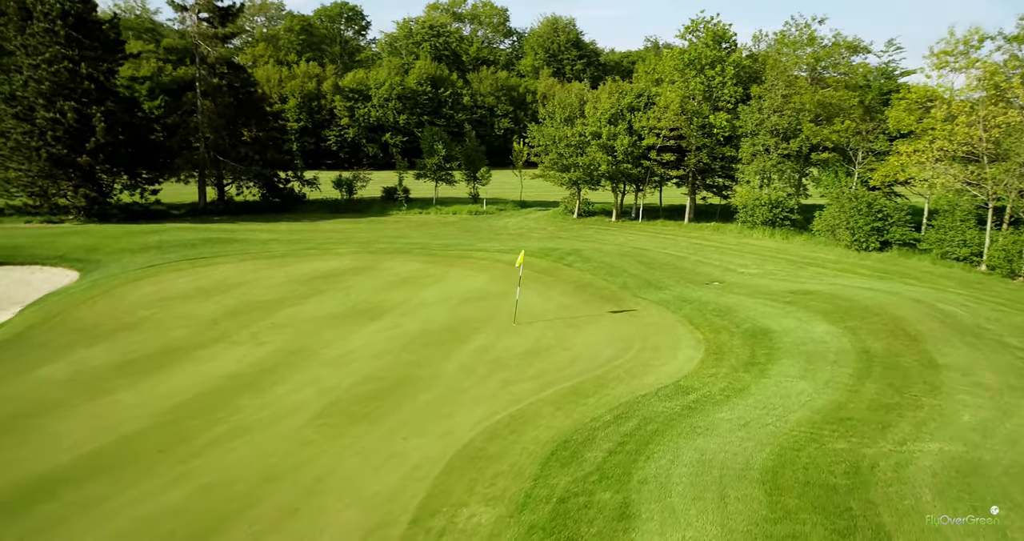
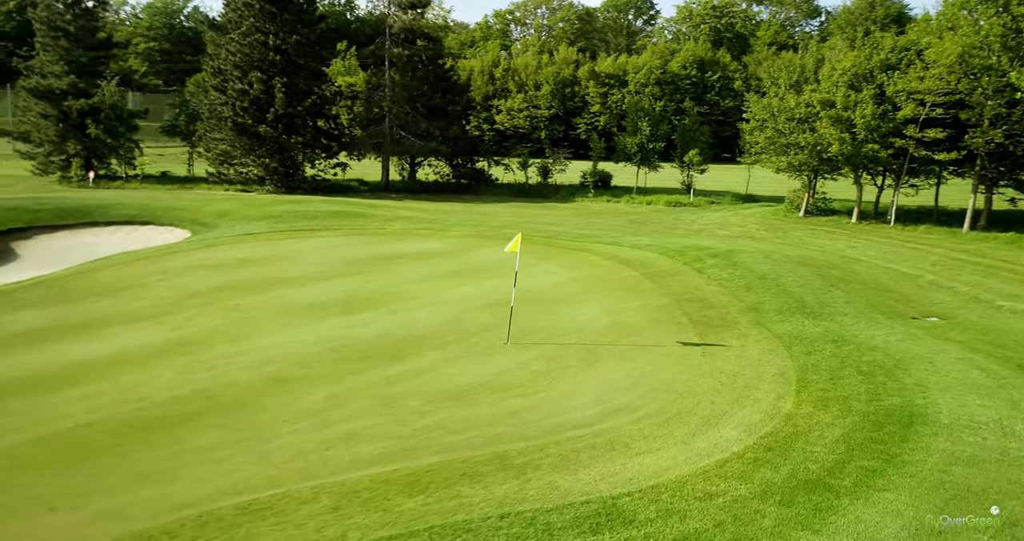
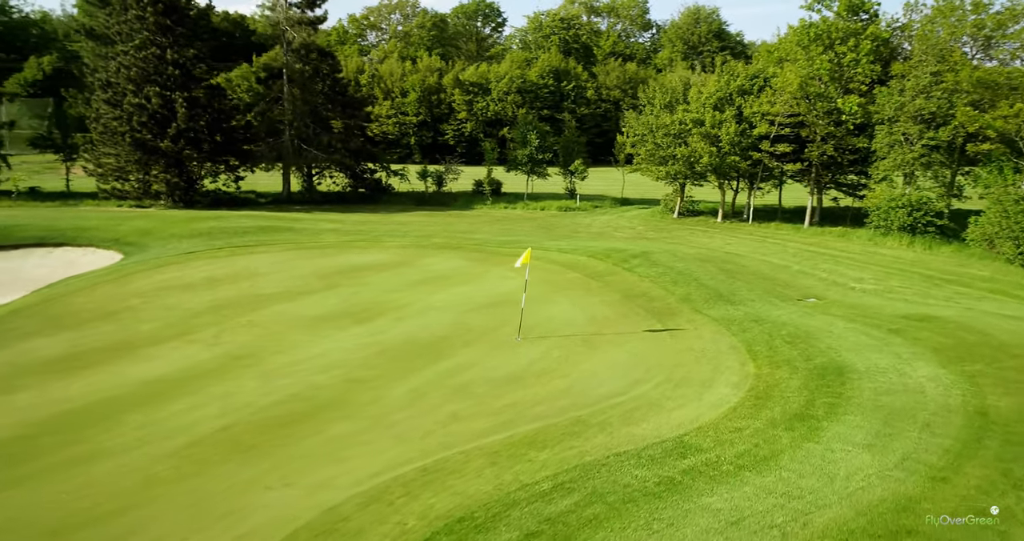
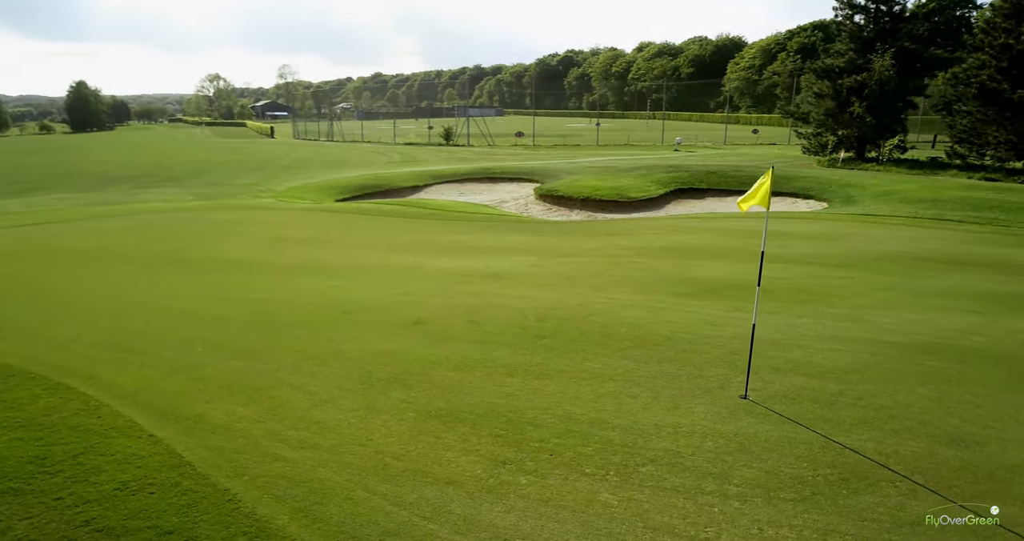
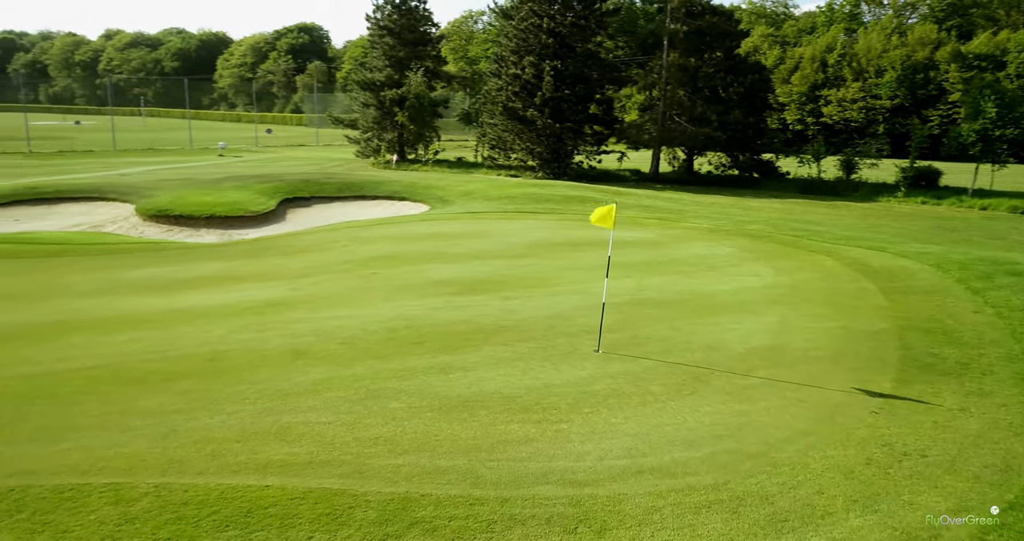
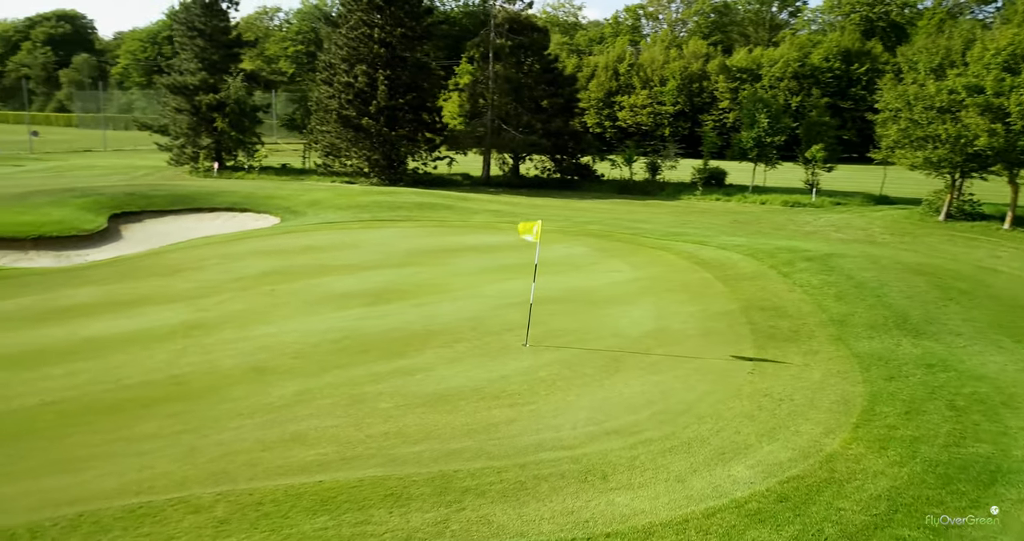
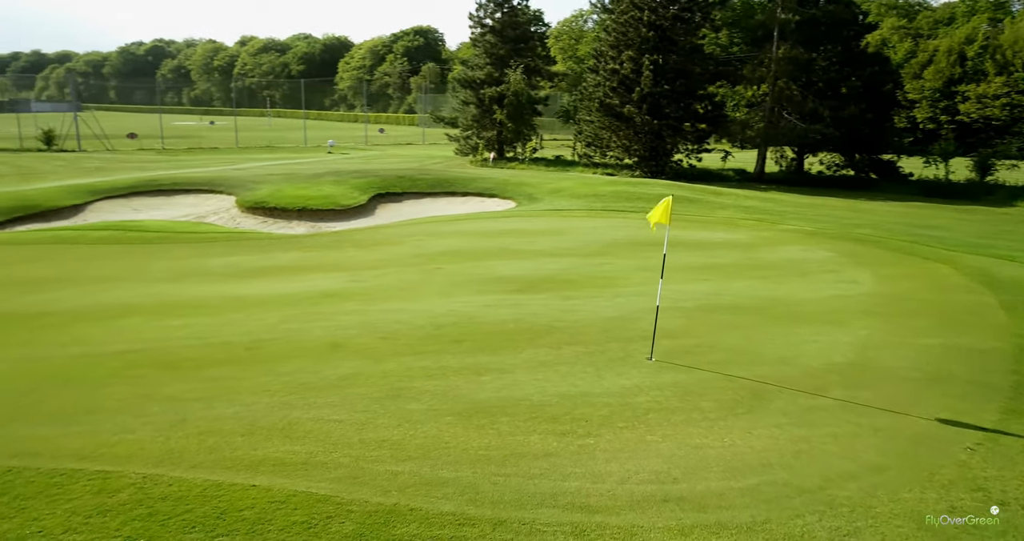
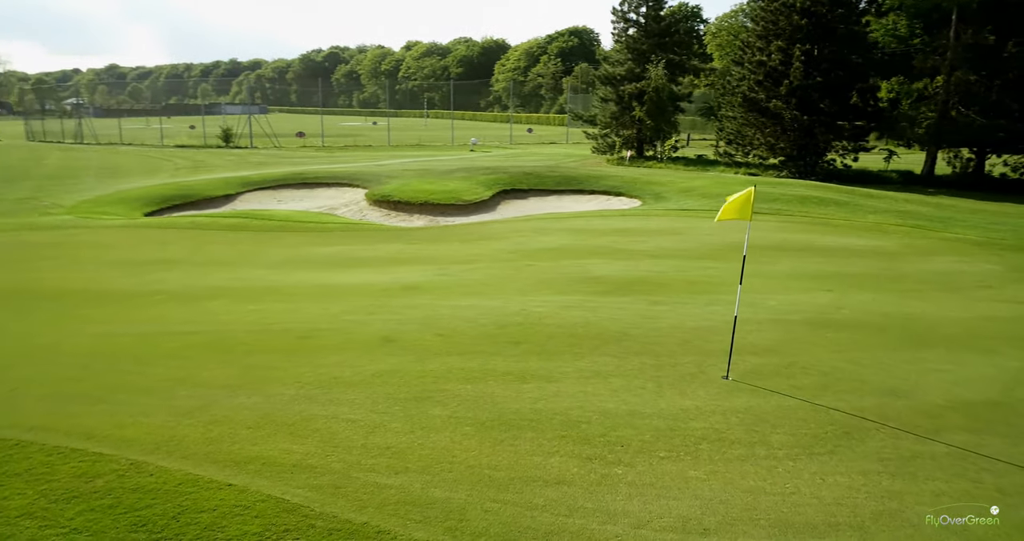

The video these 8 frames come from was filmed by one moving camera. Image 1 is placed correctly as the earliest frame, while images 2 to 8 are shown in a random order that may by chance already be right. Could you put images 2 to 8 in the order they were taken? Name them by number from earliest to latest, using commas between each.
3, 2, 6, 5, 7, 8, 4
